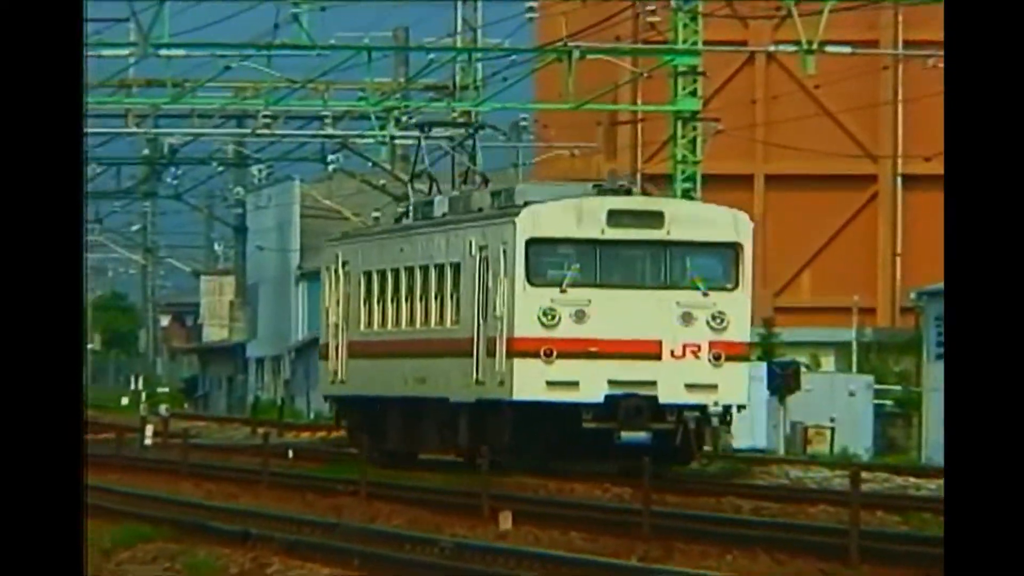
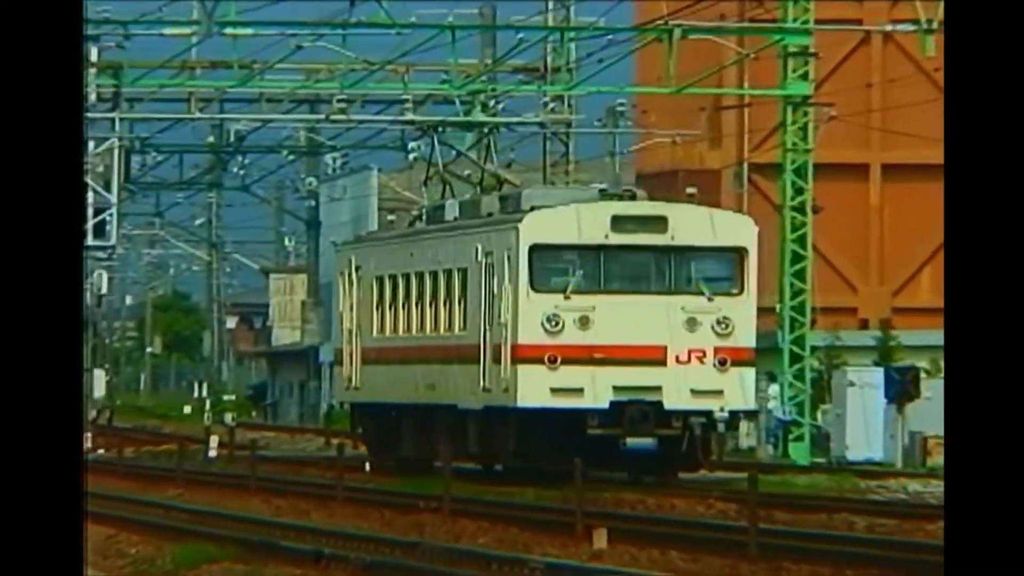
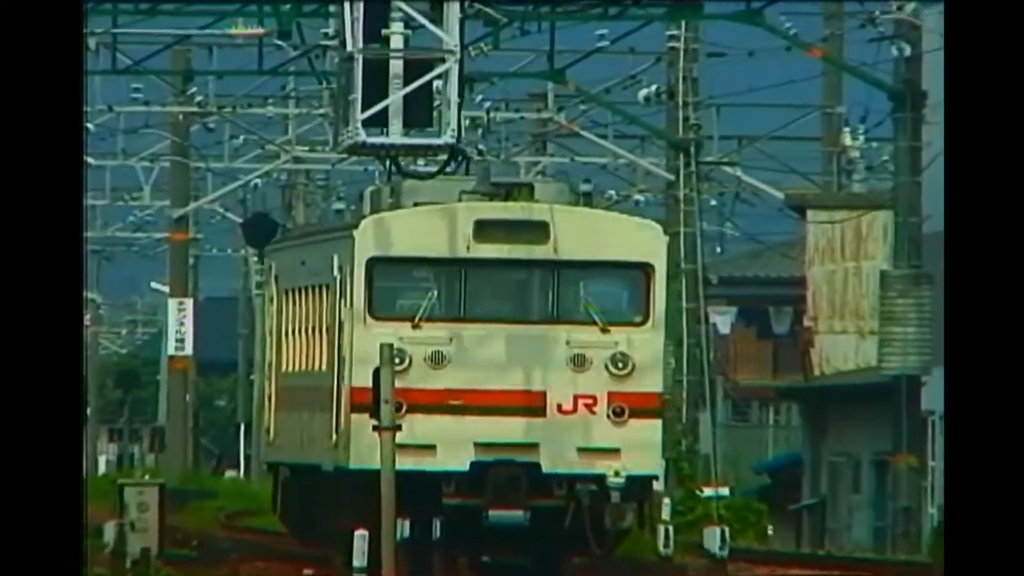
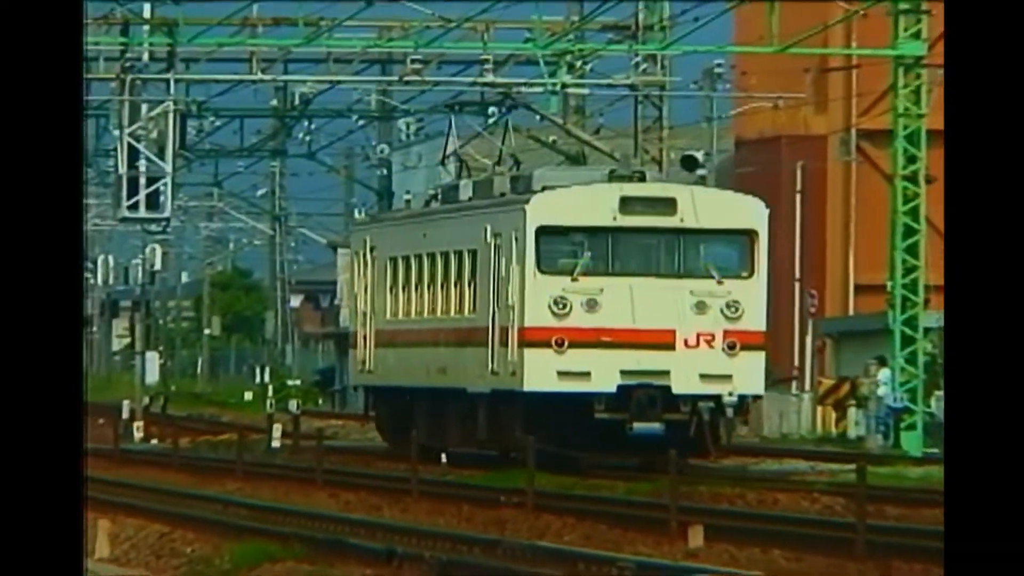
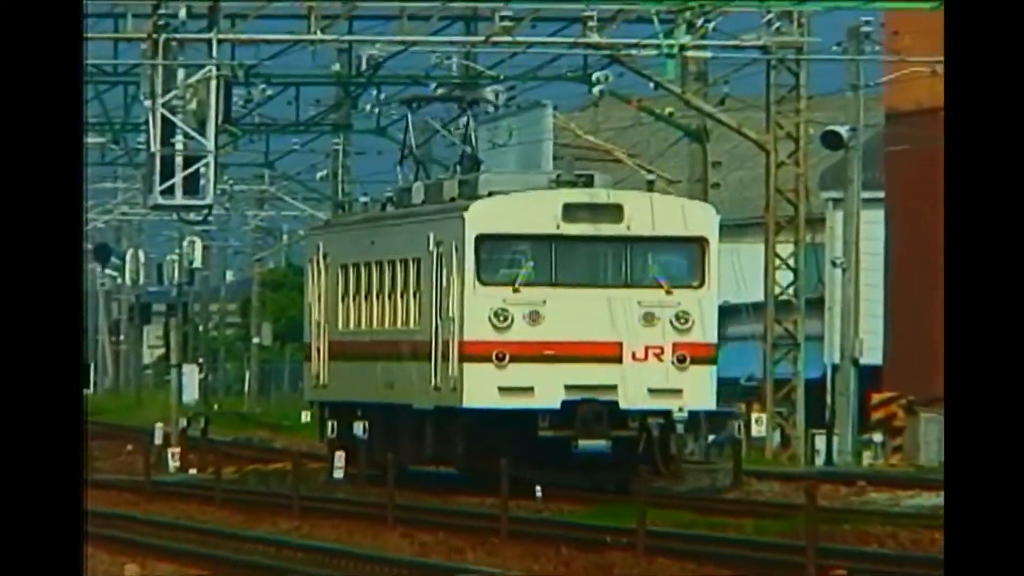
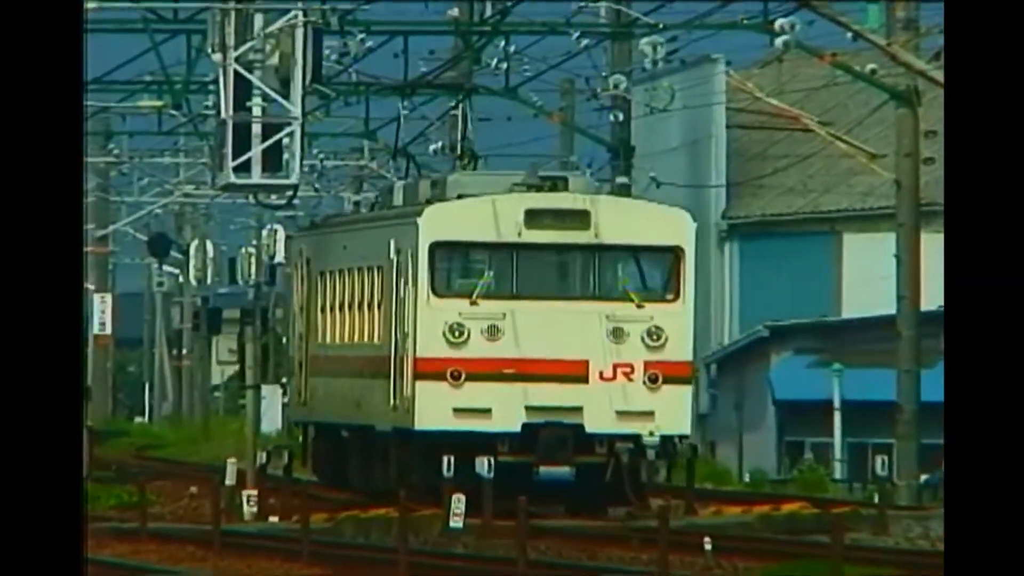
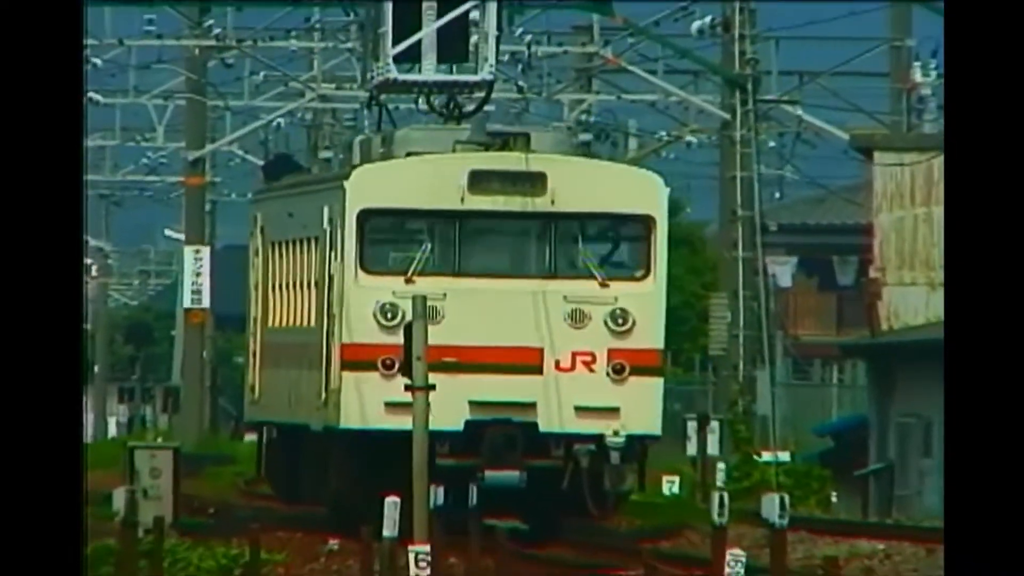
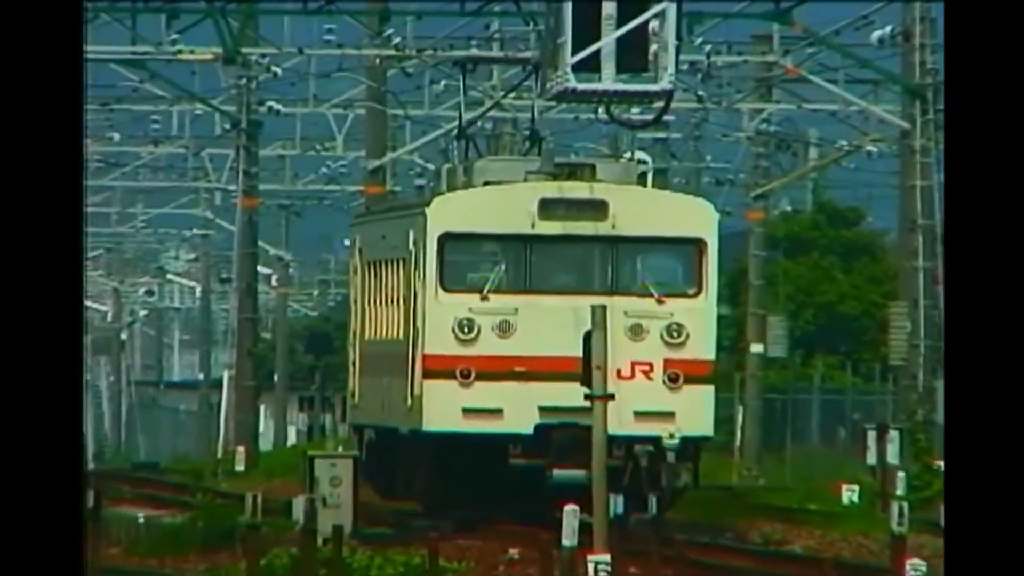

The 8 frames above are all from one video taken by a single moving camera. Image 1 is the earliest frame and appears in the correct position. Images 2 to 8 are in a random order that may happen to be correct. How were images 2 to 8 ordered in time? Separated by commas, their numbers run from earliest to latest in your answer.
2, 4, 5, 6, 3, 7, 8
